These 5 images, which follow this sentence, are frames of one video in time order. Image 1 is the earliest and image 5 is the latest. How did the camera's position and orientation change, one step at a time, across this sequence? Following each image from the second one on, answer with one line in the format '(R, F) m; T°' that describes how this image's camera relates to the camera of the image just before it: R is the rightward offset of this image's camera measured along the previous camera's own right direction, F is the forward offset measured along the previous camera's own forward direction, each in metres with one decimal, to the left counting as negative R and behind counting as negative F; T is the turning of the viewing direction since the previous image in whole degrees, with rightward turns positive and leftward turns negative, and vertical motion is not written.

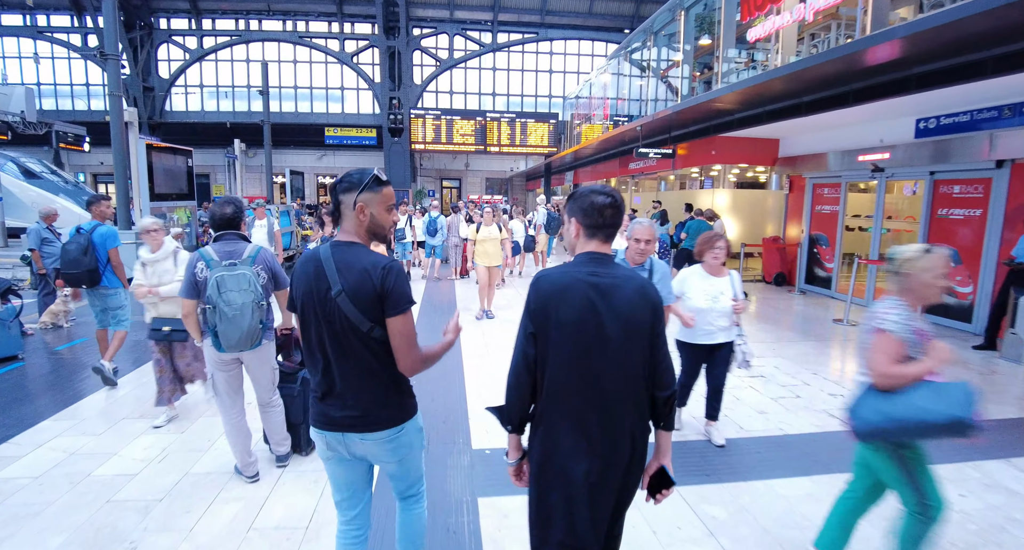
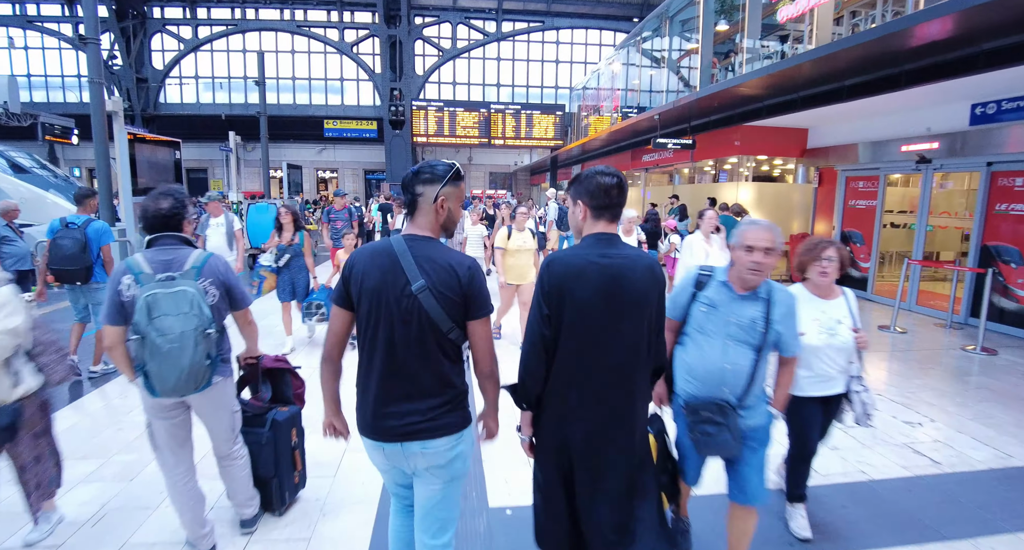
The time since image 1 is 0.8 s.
(-0.1, +0.6) m; 0°
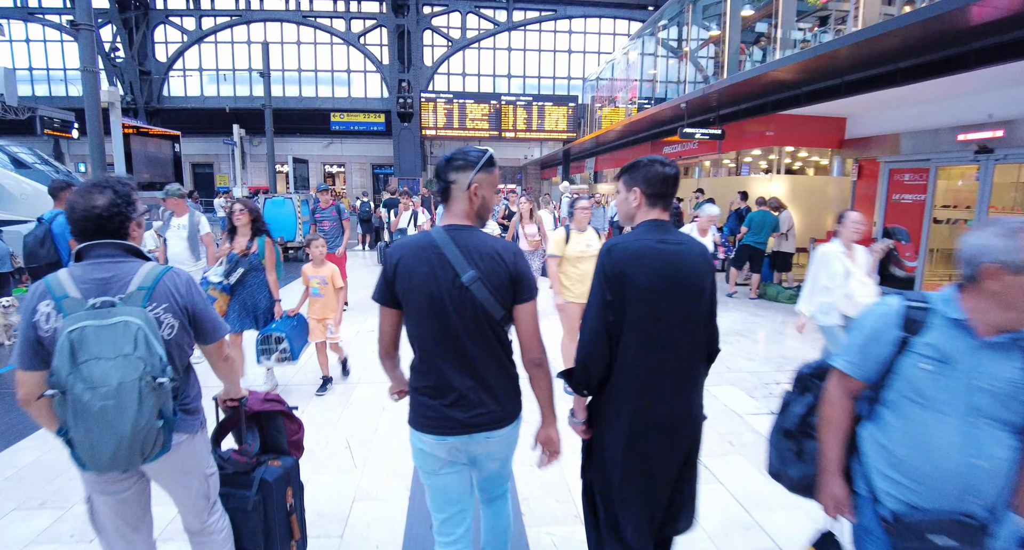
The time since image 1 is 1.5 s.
(-0.2, +0.5) m; -1°
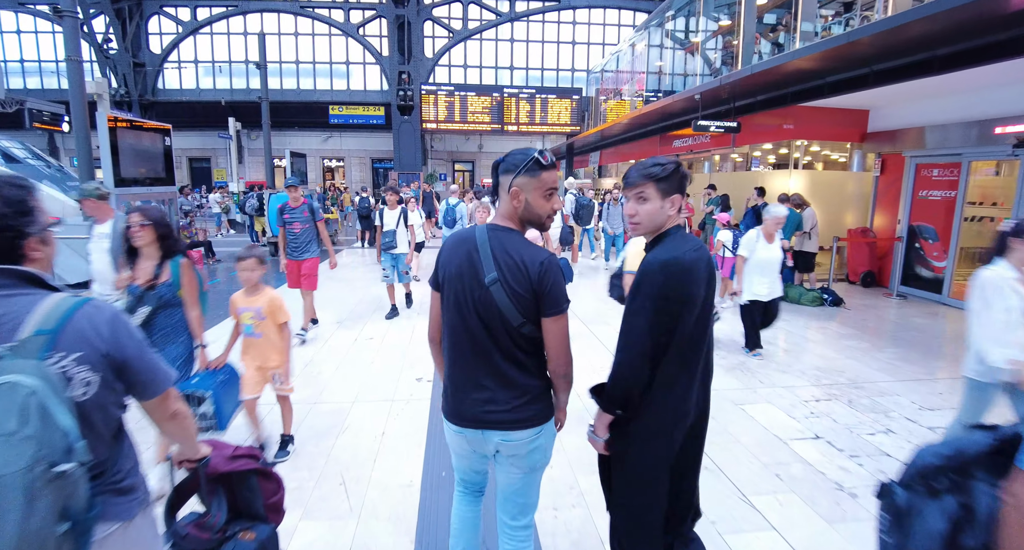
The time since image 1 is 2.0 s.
(-0.1, +0.4) m; 0°
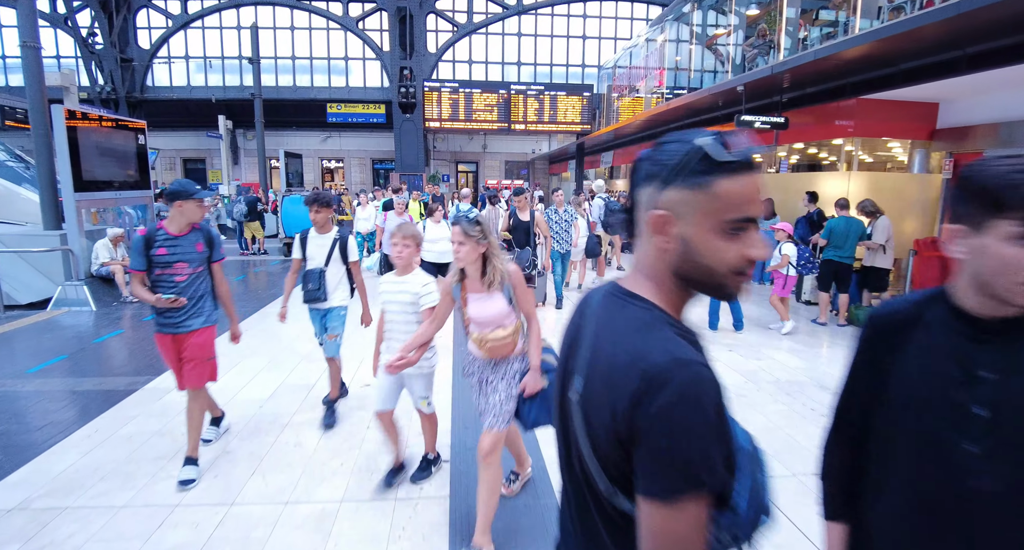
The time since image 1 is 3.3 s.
(-0.3, +1.0) m; 0°
